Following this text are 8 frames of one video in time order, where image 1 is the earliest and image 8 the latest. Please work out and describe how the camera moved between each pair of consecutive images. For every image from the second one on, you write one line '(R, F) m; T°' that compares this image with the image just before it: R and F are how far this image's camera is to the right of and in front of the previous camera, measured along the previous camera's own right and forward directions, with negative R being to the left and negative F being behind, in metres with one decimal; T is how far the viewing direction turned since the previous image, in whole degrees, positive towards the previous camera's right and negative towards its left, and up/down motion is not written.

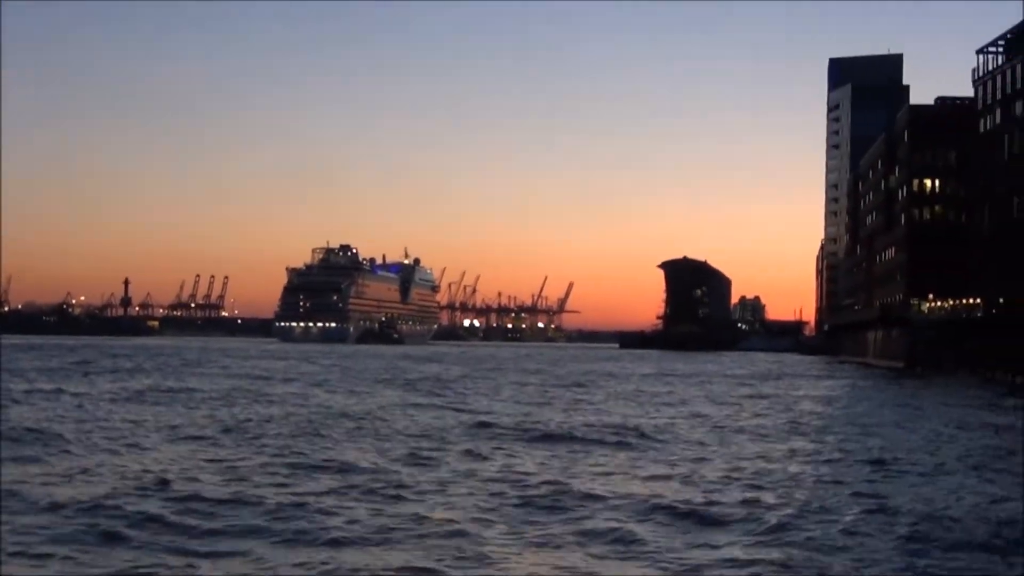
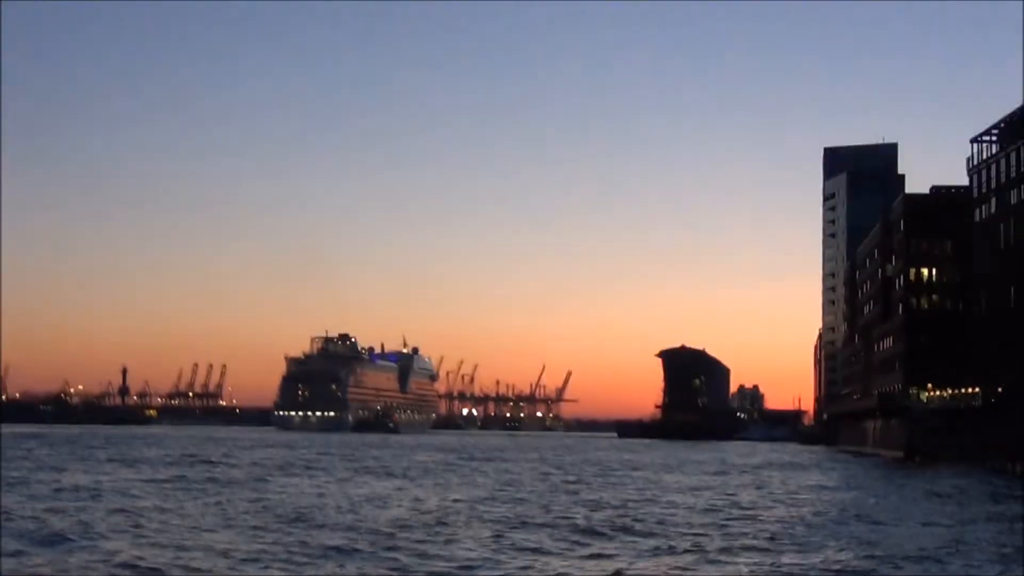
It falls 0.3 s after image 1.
(0.0, -0.2) m; 0°
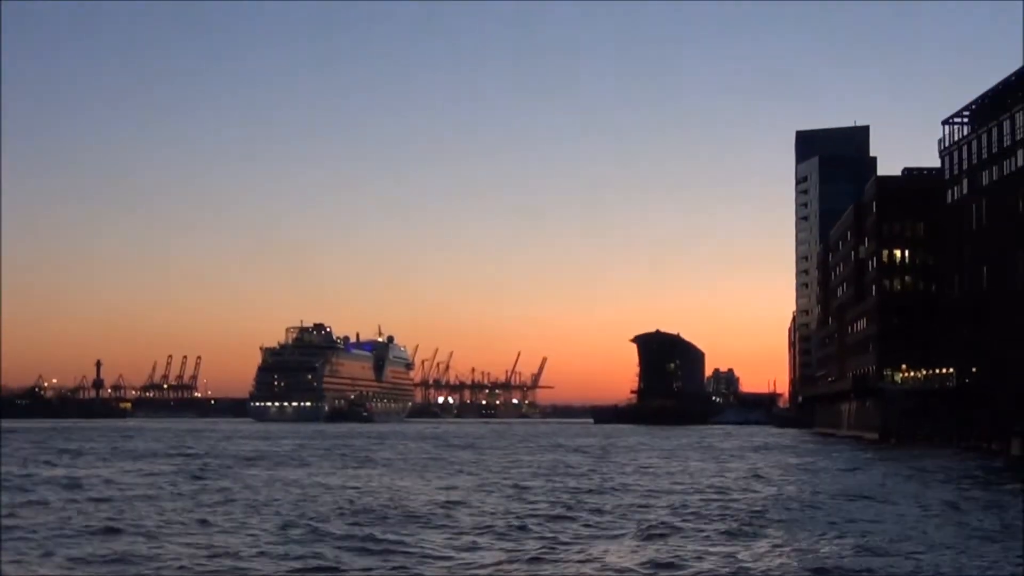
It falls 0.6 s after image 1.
(0.0, +0.2) m; +1°
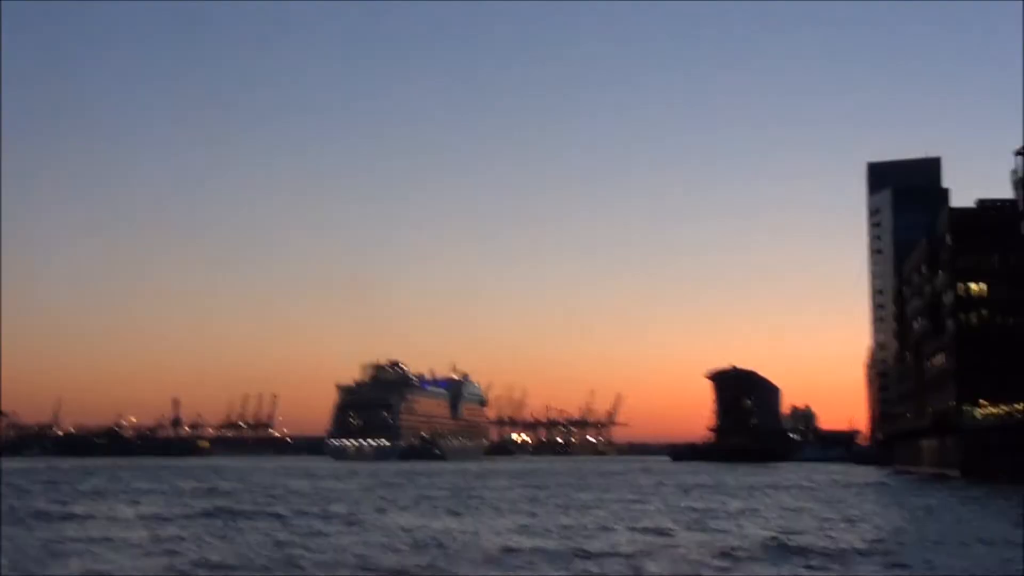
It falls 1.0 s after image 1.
(0.0, -0.9) m; -3°
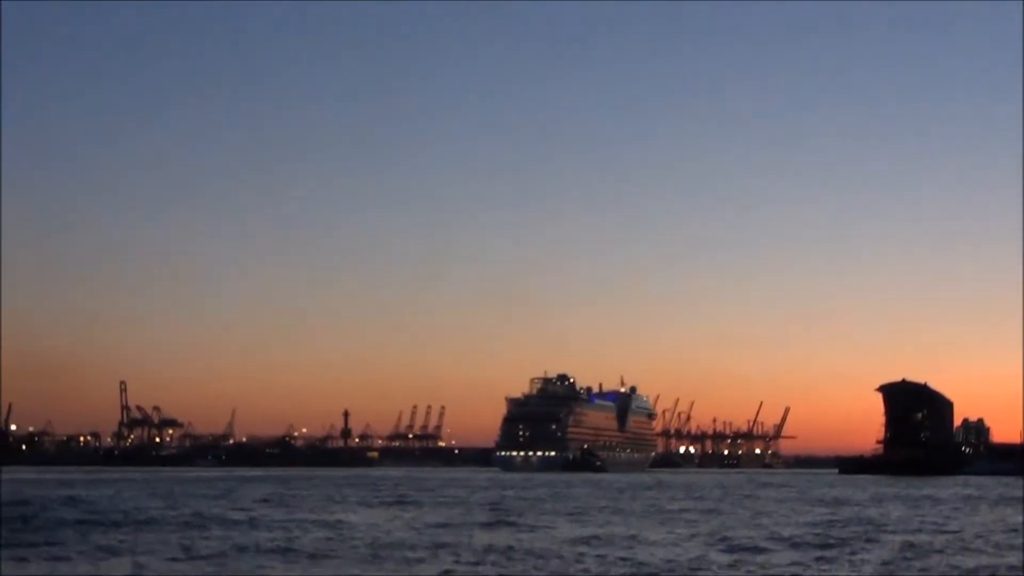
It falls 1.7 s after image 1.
(+0.2, -1.8) m; -8°
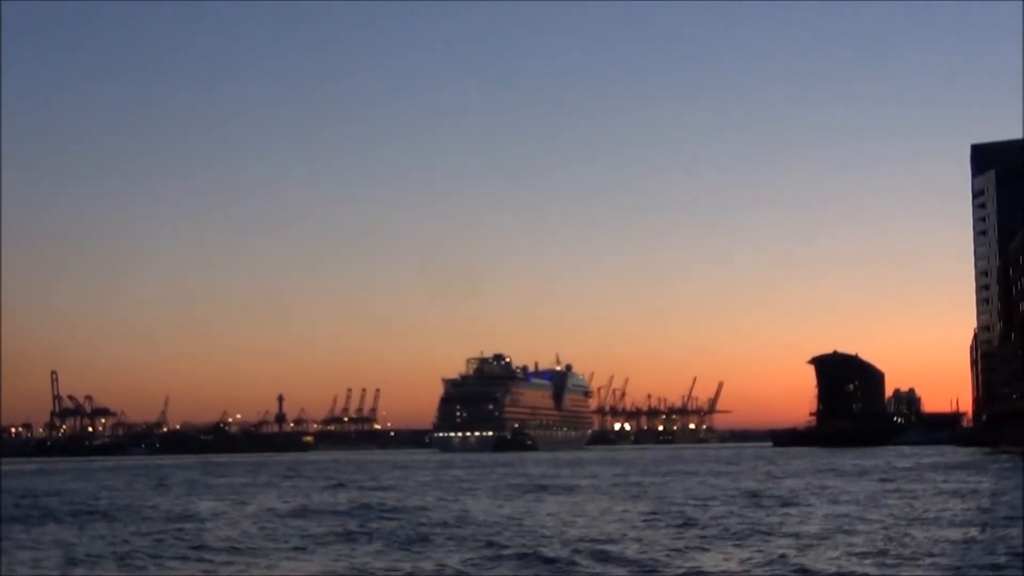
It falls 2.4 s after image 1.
(-0.2, +0.3) m; +3°
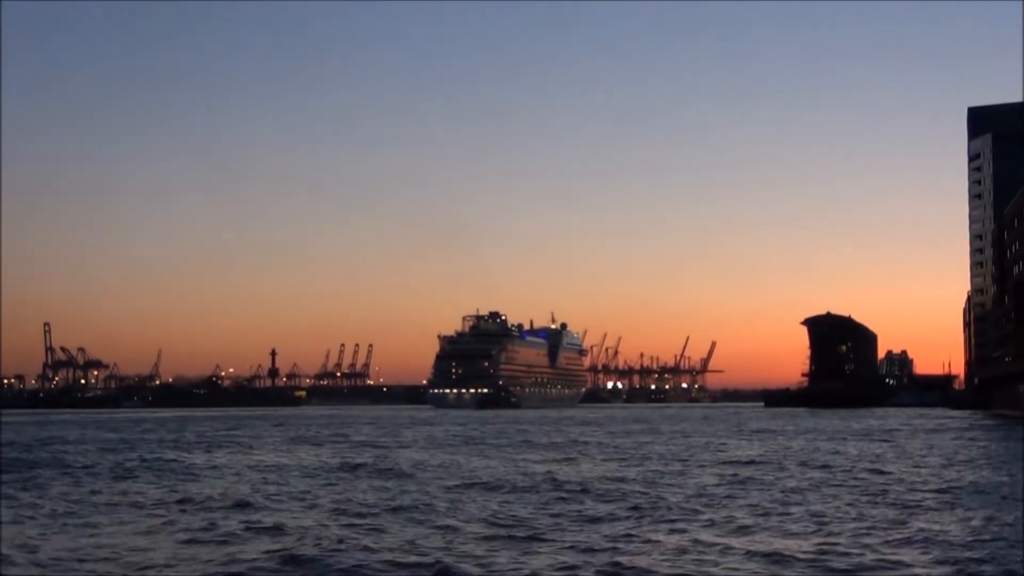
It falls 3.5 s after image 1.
(-0.1, +0.1) m; 0°
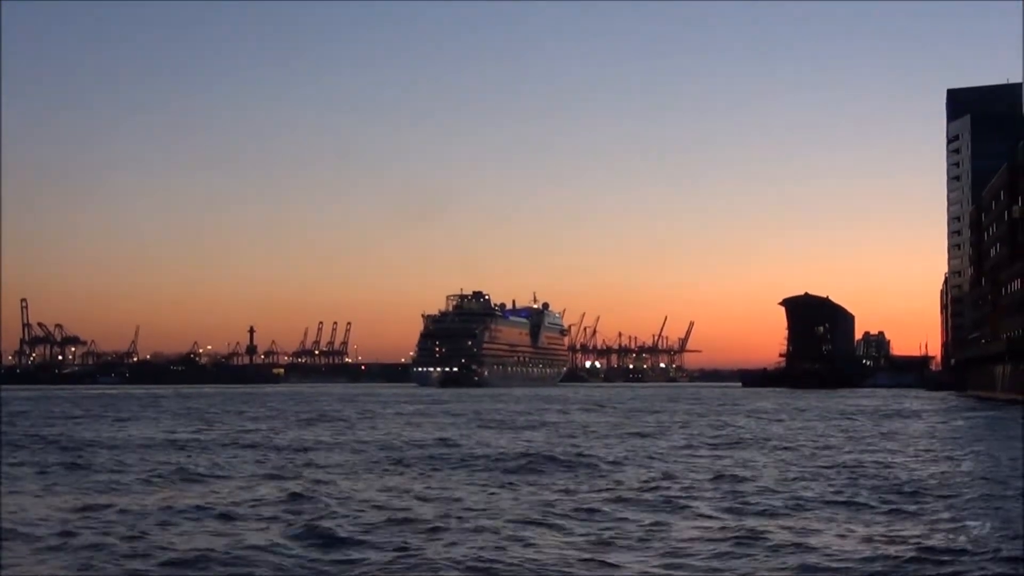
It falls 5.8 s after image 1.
(-0.2, -0.3) m; +1°
